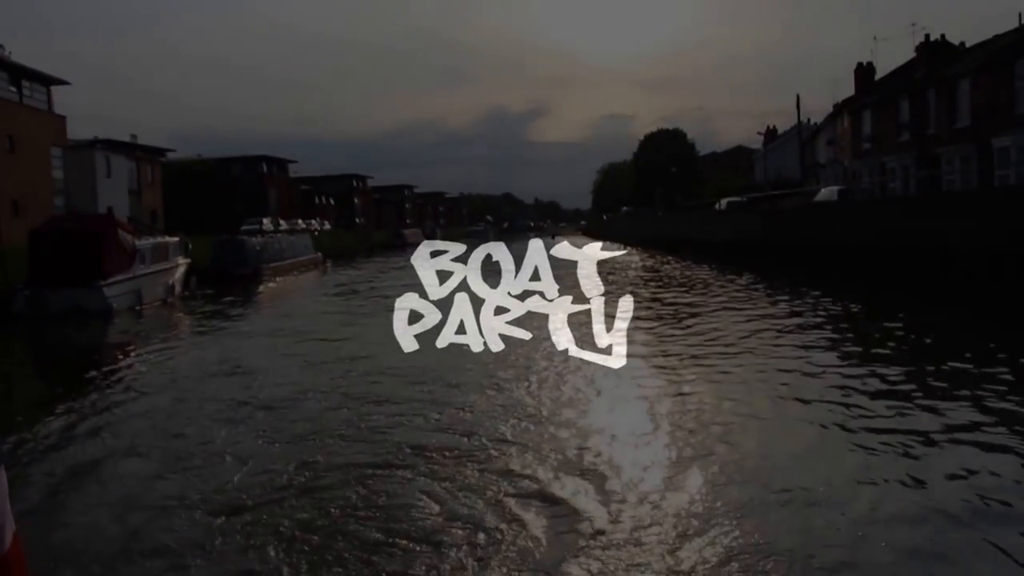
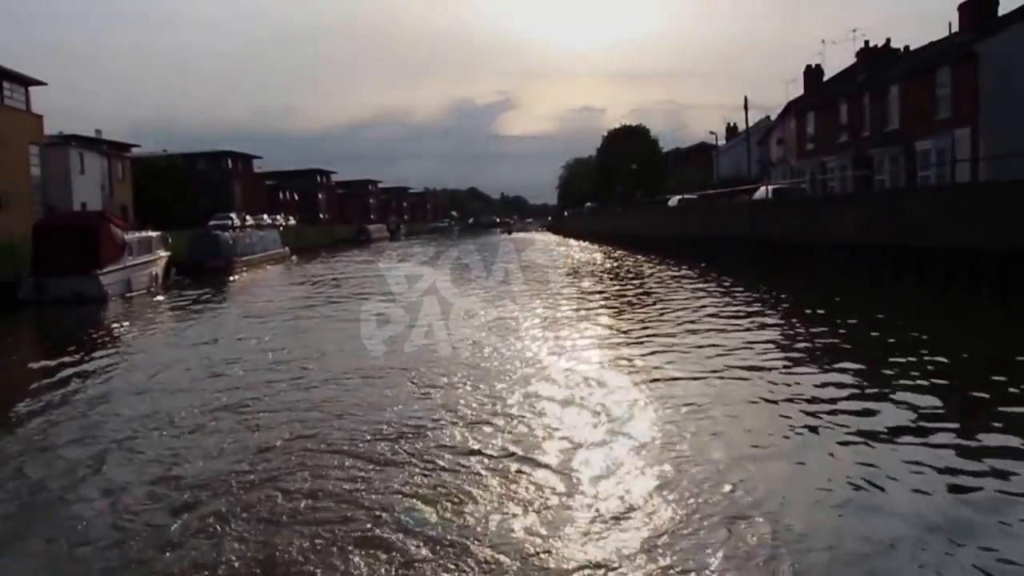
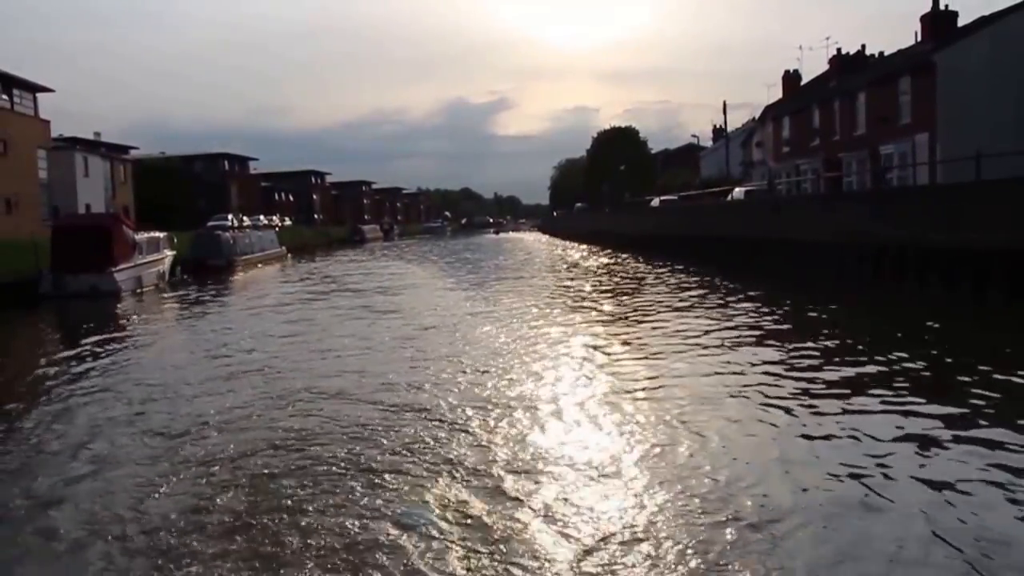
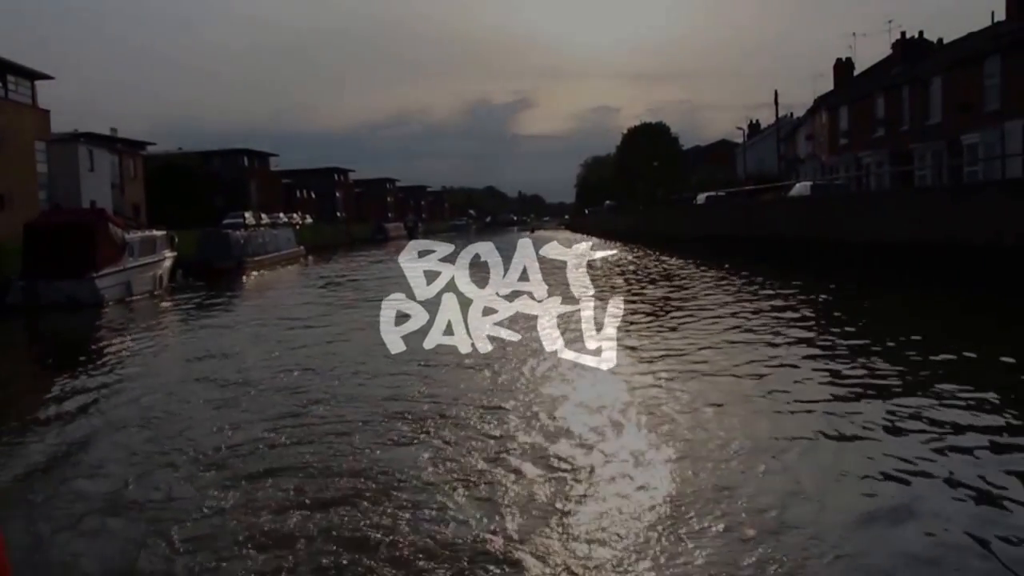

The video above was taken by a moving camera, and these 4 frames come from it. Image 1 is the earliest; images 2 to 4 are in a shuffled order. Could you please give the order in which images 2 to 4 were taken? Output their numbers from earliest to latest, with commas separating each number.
4, 2, 3
